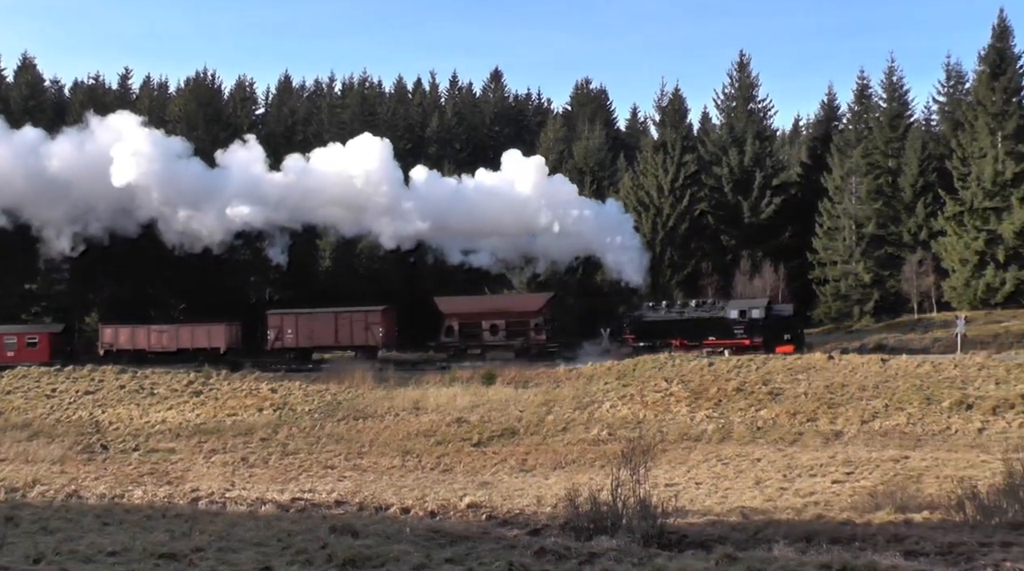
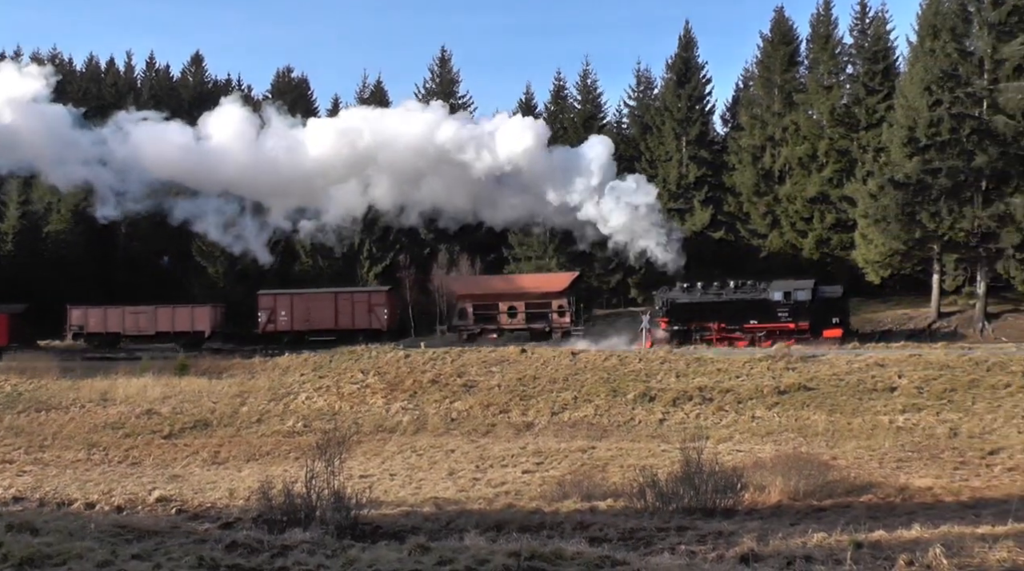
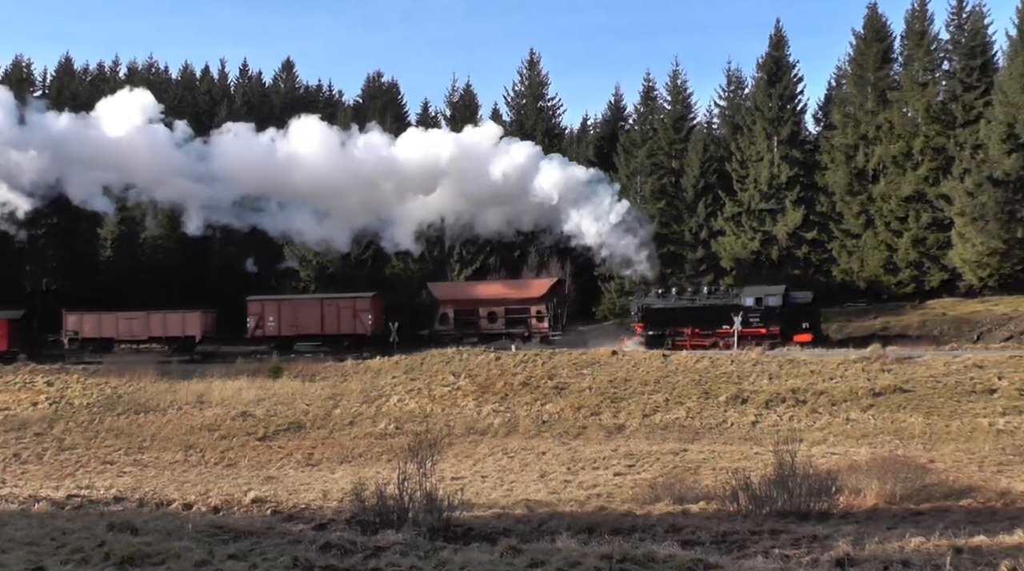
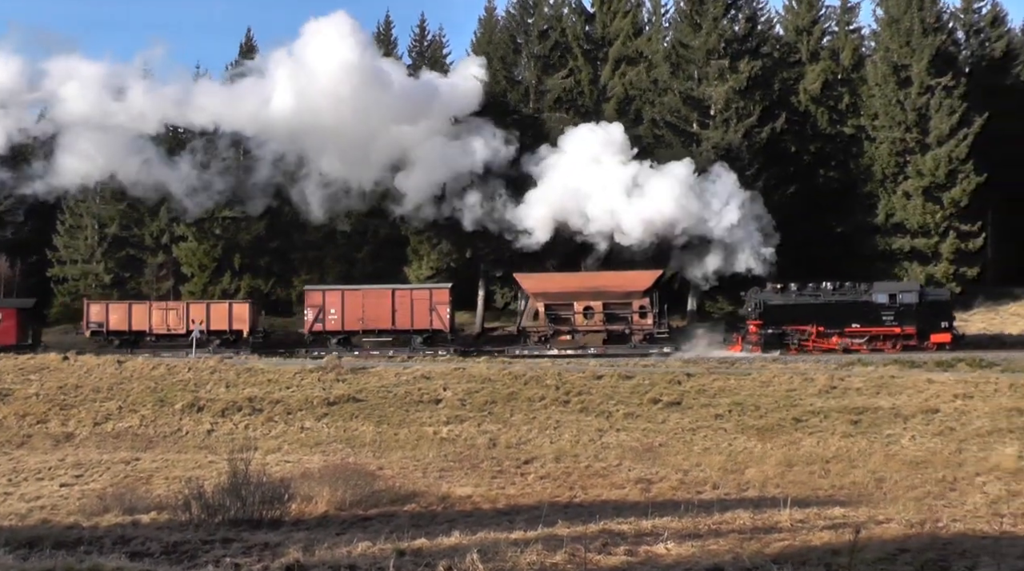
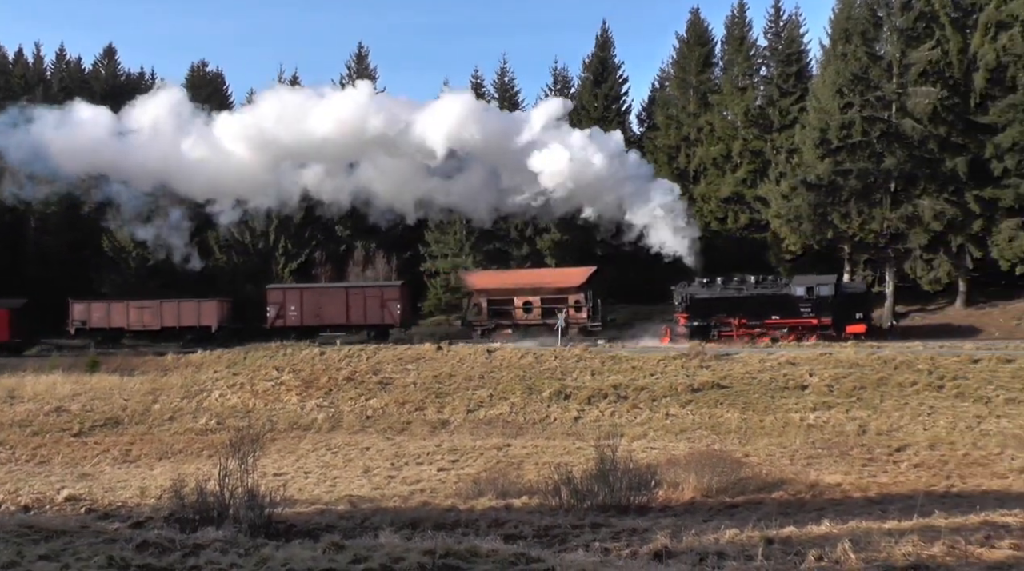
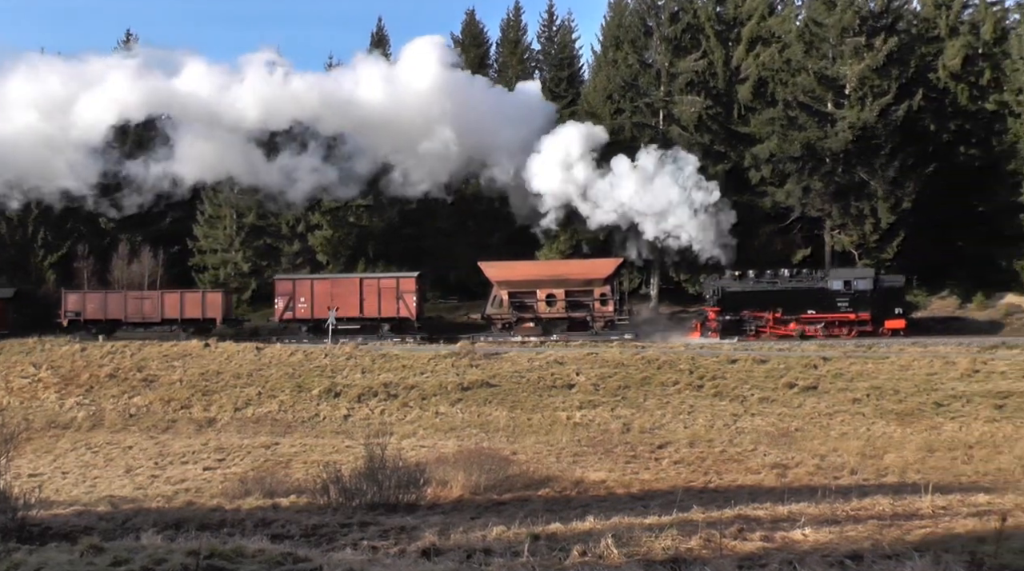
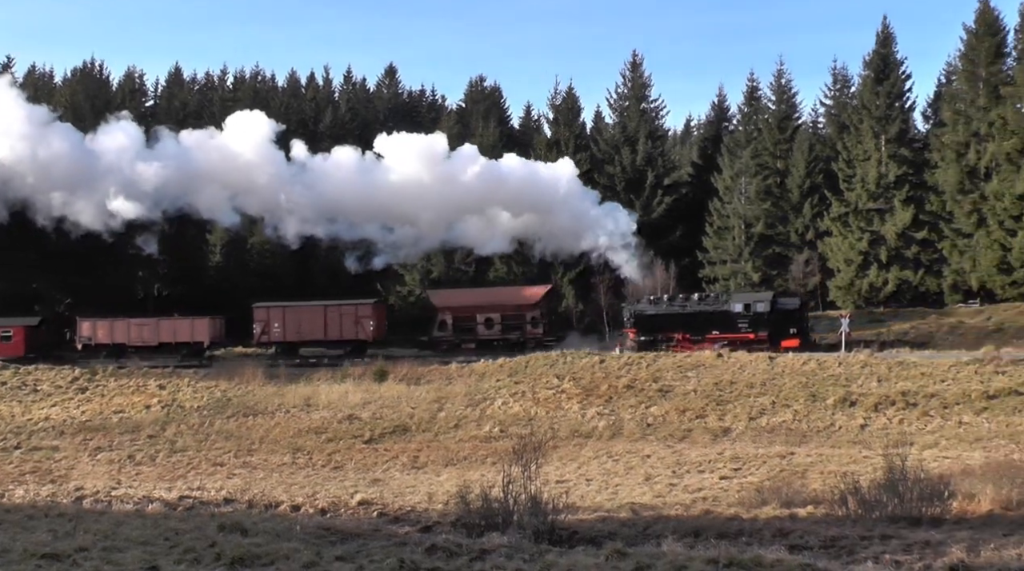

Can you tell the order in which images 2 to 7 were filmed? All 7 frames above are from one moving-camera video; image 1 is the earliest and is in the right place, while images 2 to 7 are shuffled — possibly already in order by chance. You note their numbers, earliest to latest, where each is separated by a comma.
7, 3, 2, 5, 6, 4
